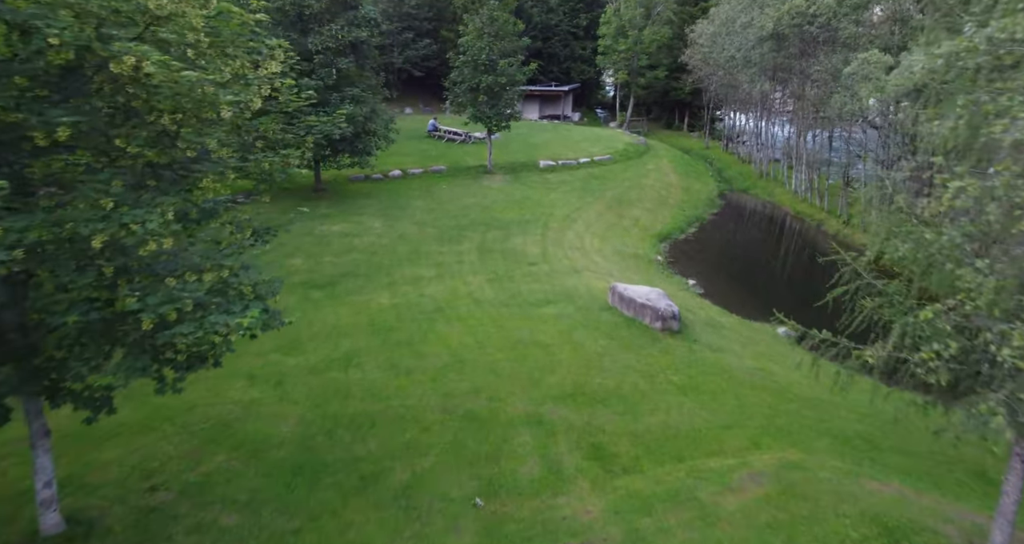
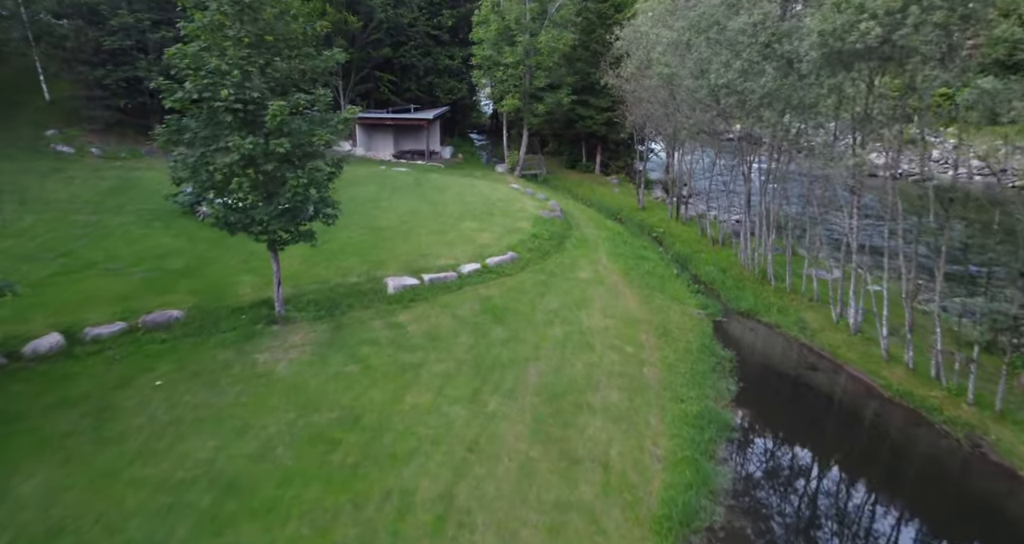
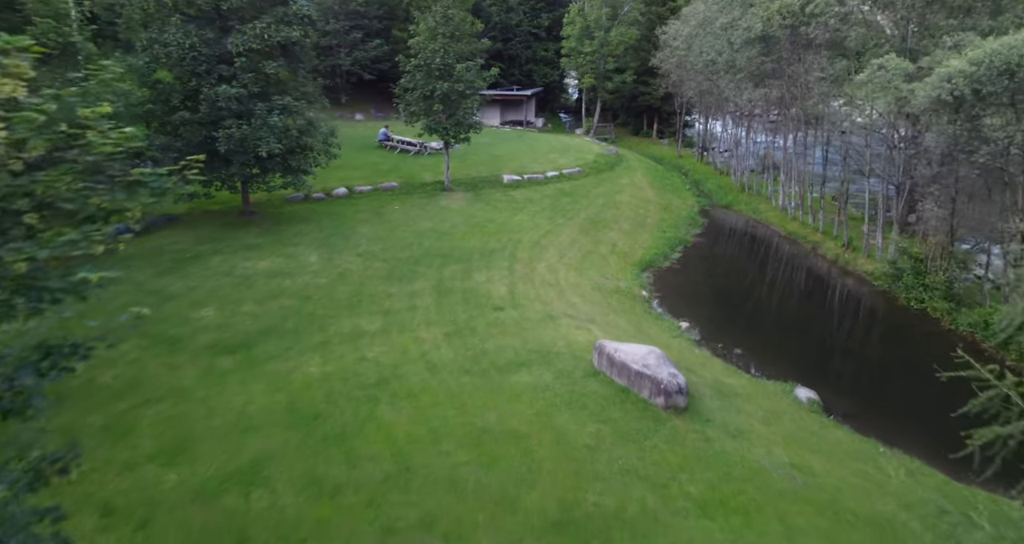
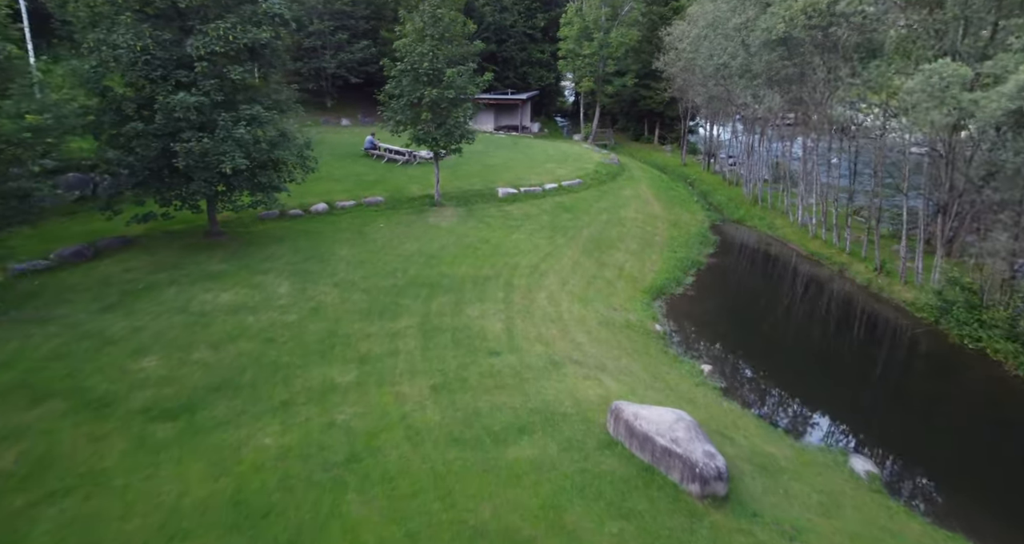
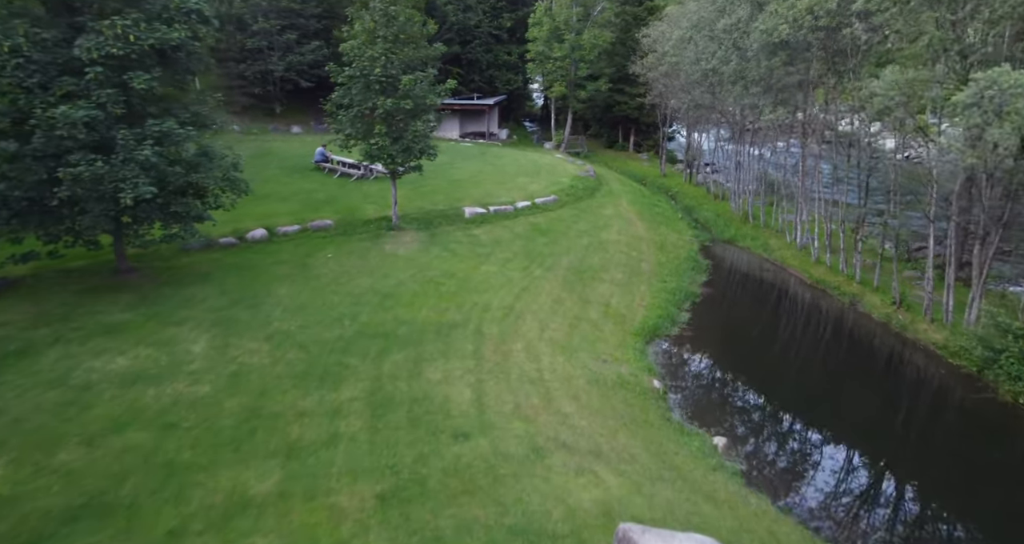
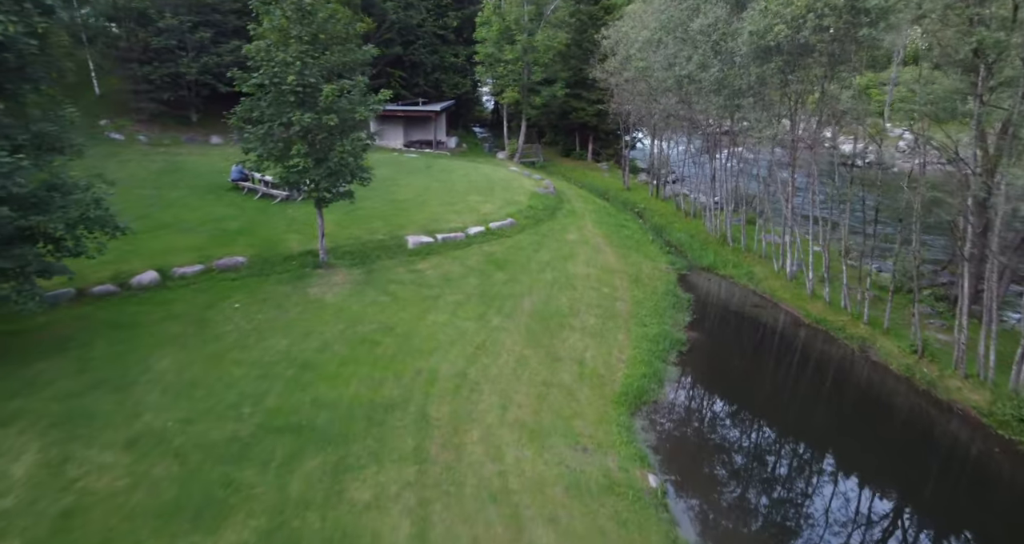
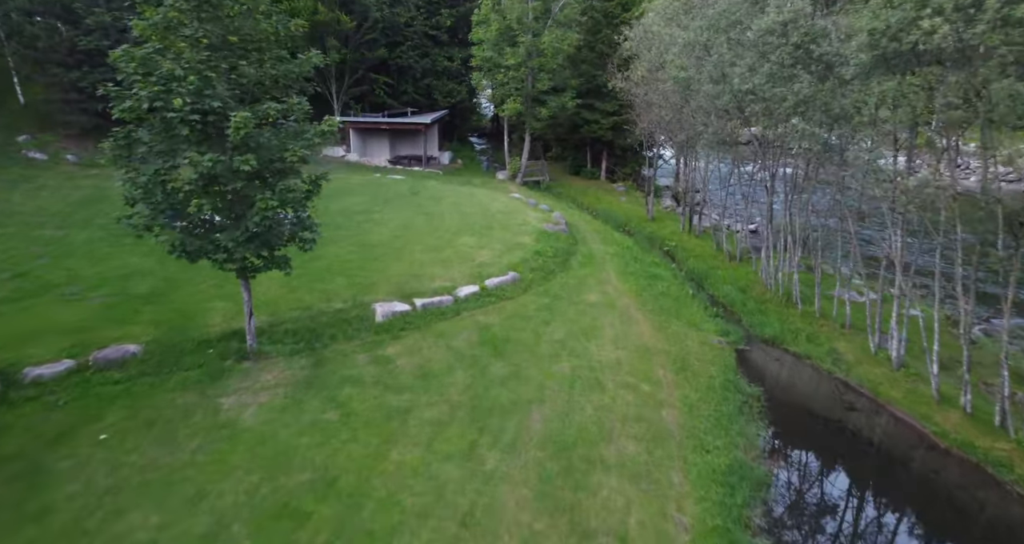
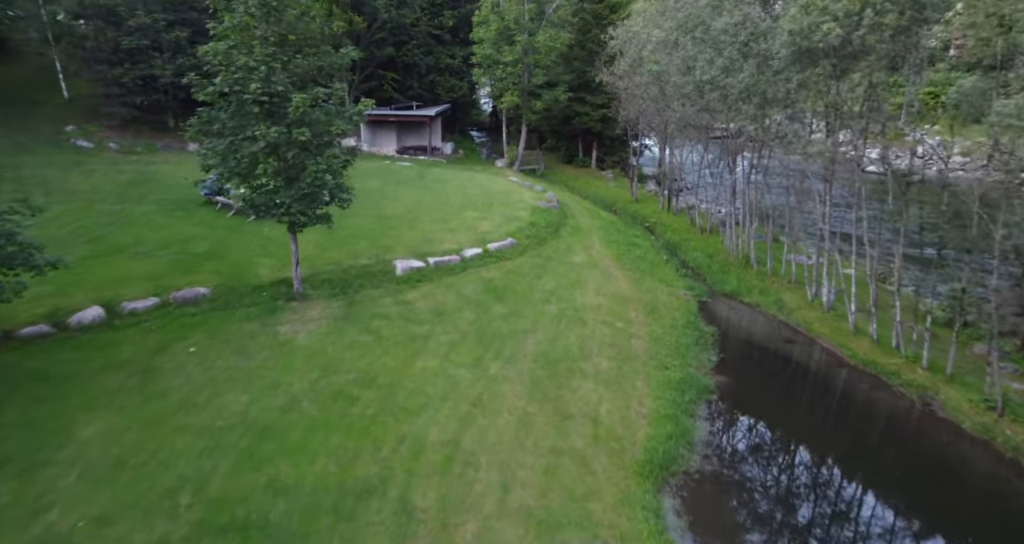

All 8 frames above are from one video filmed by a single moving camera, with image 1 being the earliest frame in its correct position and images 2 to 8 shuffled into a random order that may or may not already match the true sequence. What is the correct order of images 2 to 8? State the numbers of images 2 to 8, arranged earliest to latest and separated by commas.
3, 4, 5, 6, 8, 2, 7
